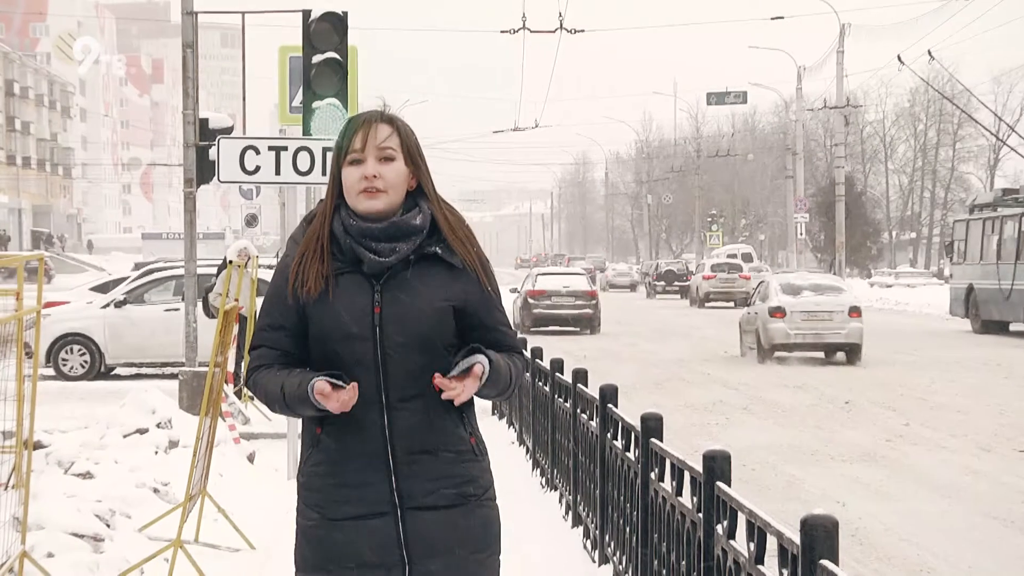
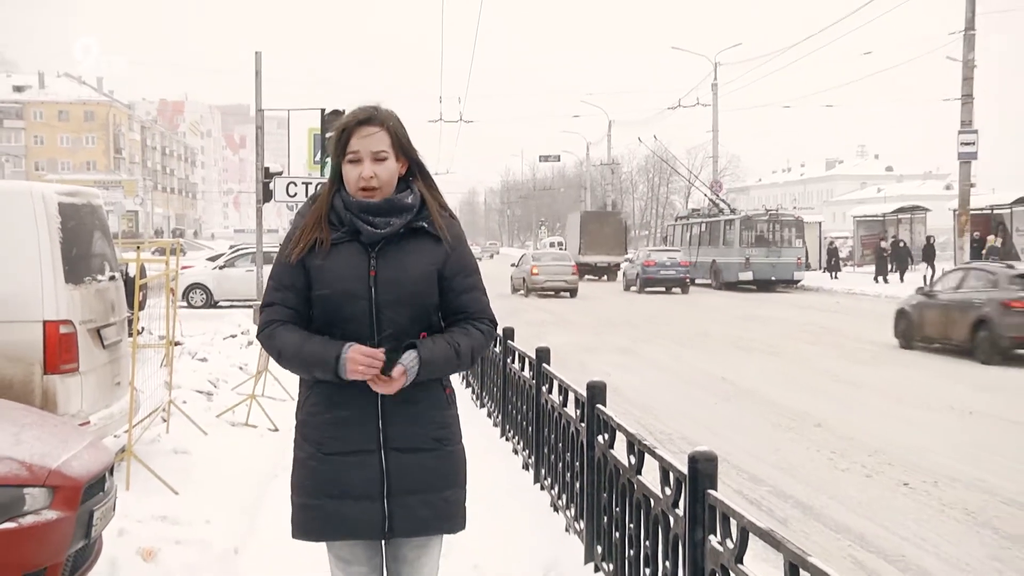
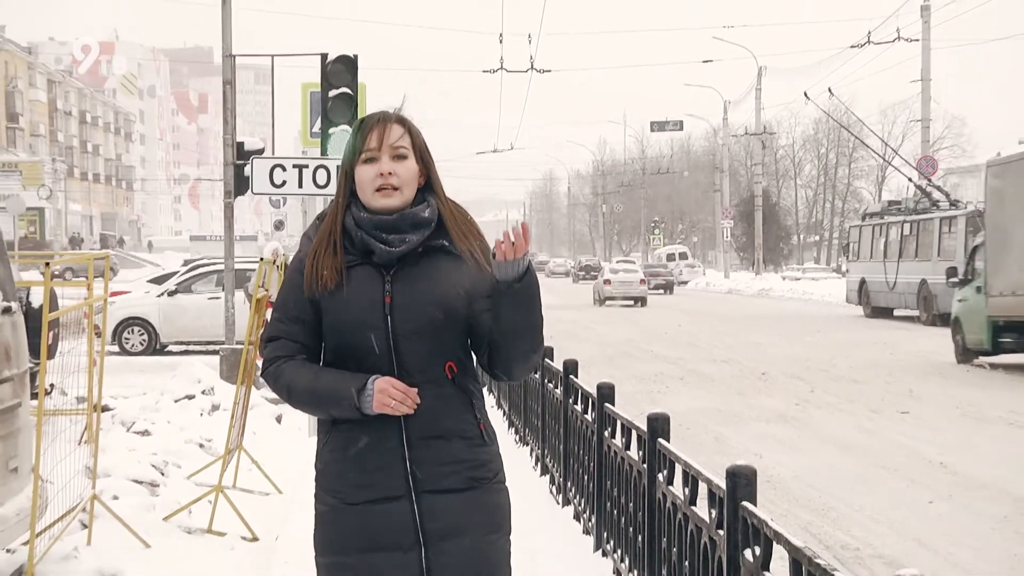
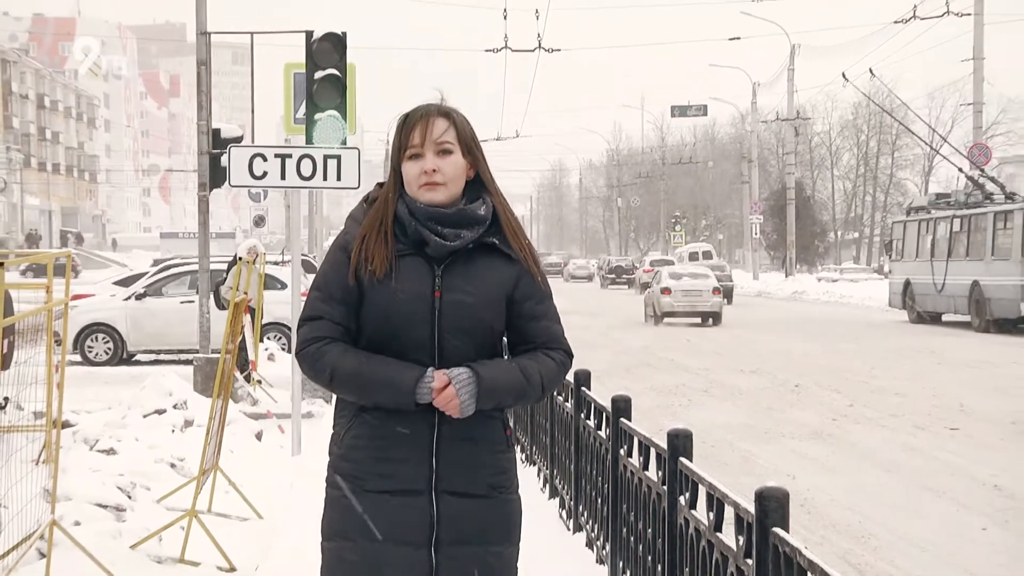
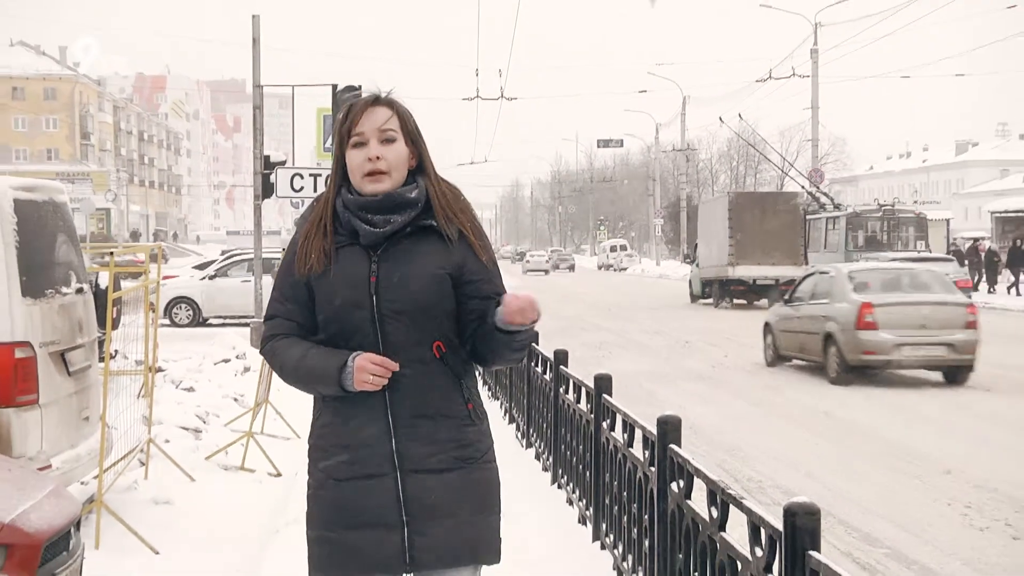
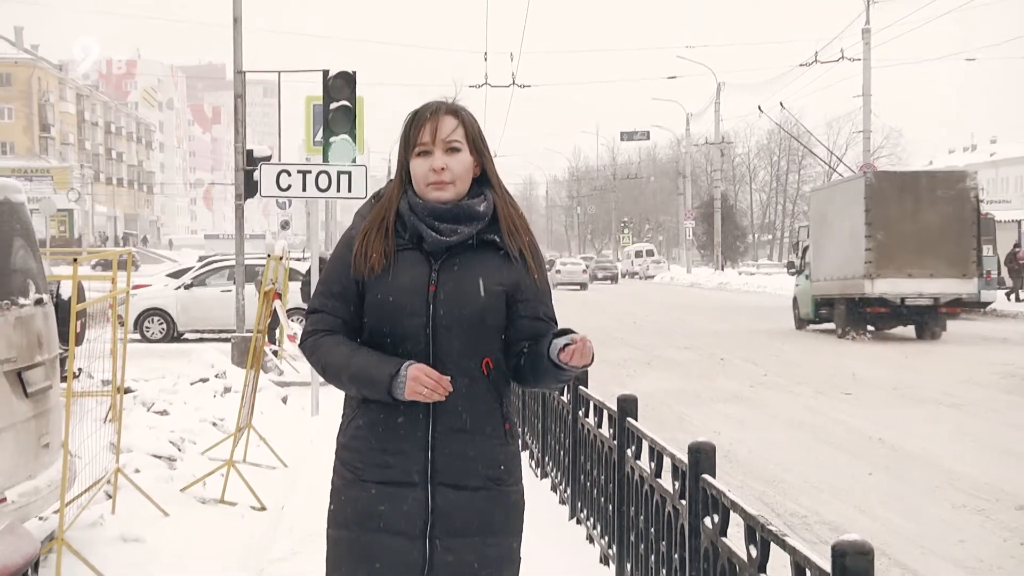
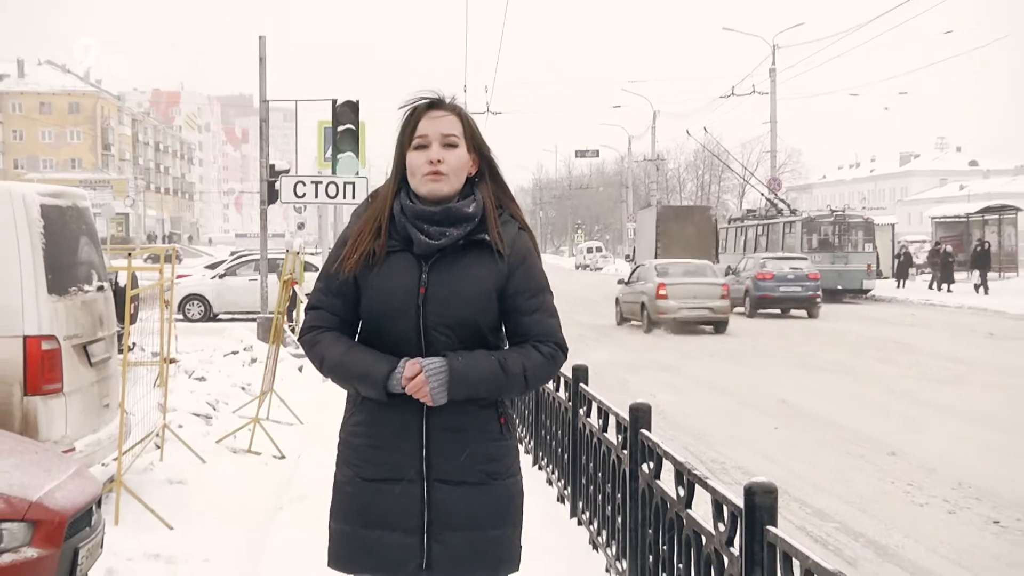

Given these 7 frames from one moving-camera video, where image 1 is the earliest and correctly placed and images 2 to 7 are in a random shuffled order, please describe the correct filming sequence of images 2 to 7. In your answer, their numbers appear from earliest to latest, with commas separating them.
4, 3, 6, 5, 7, 2
